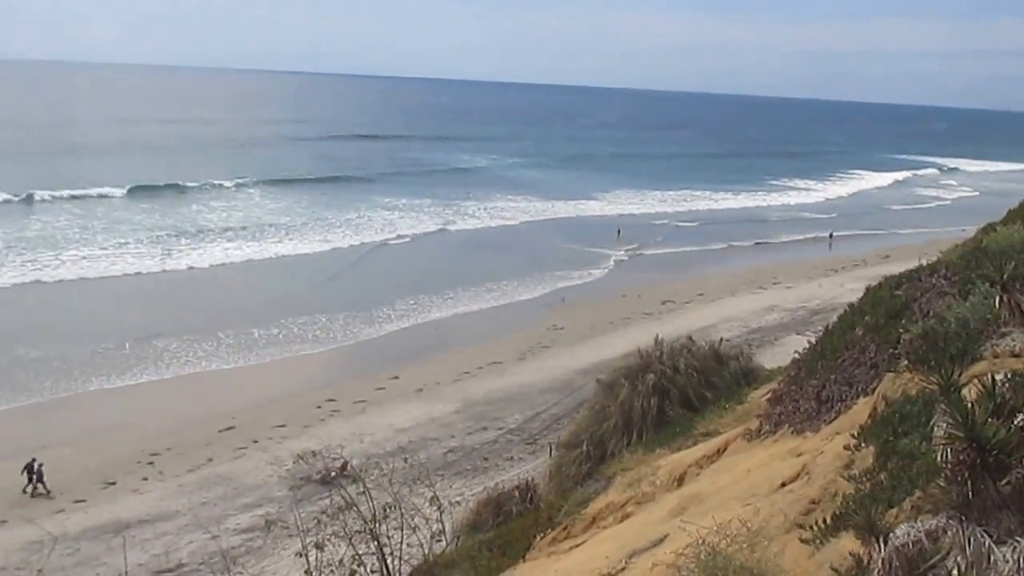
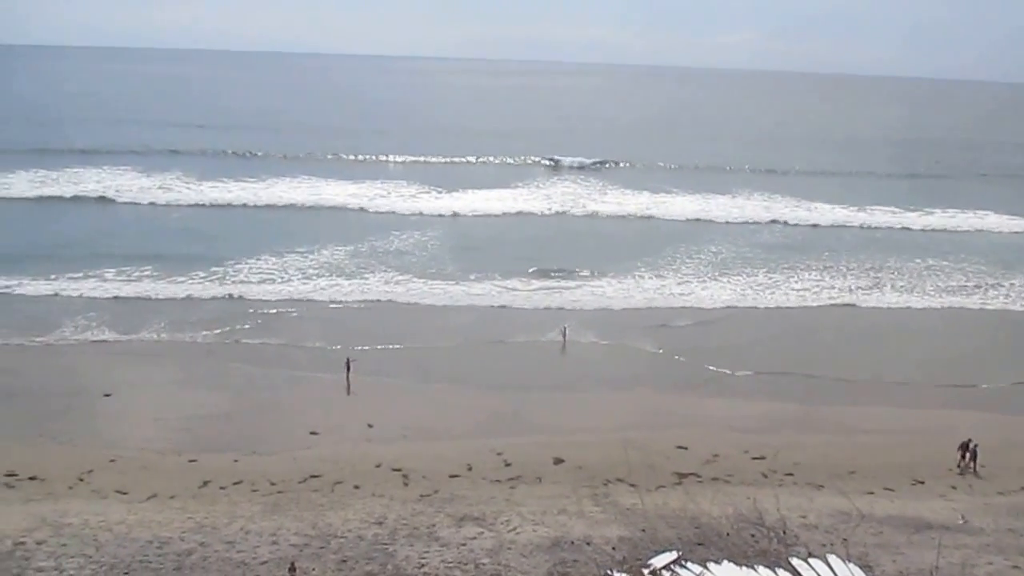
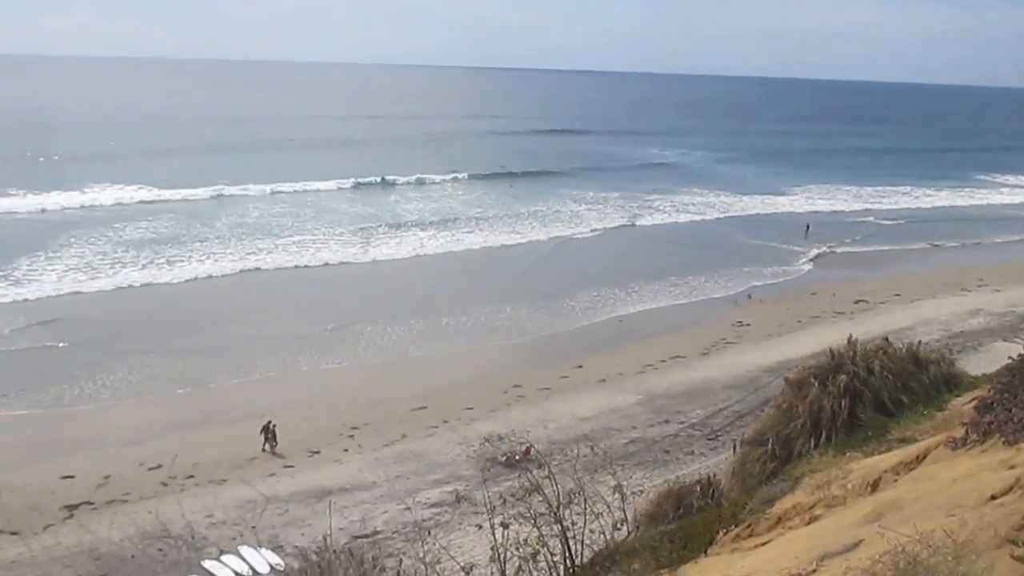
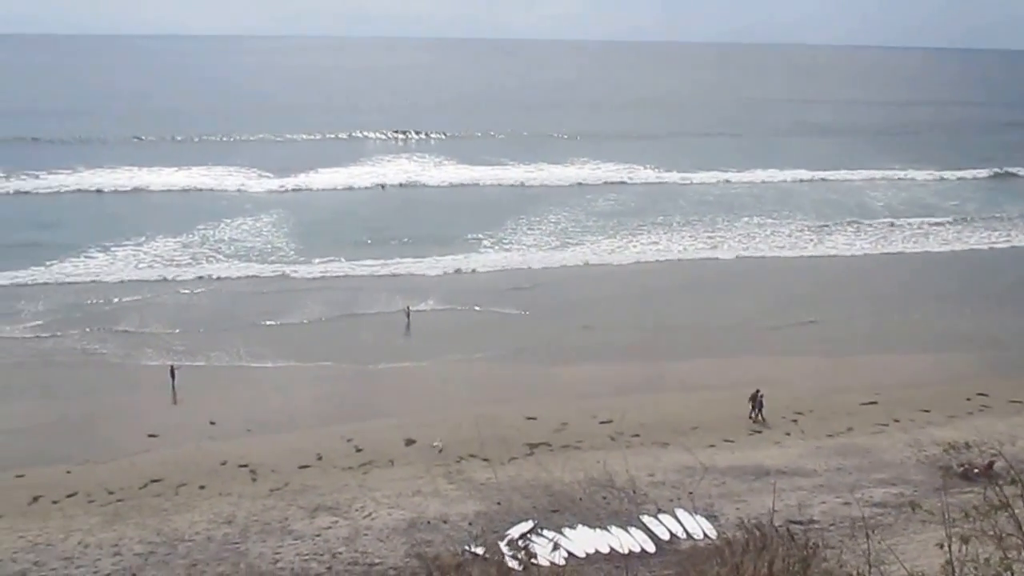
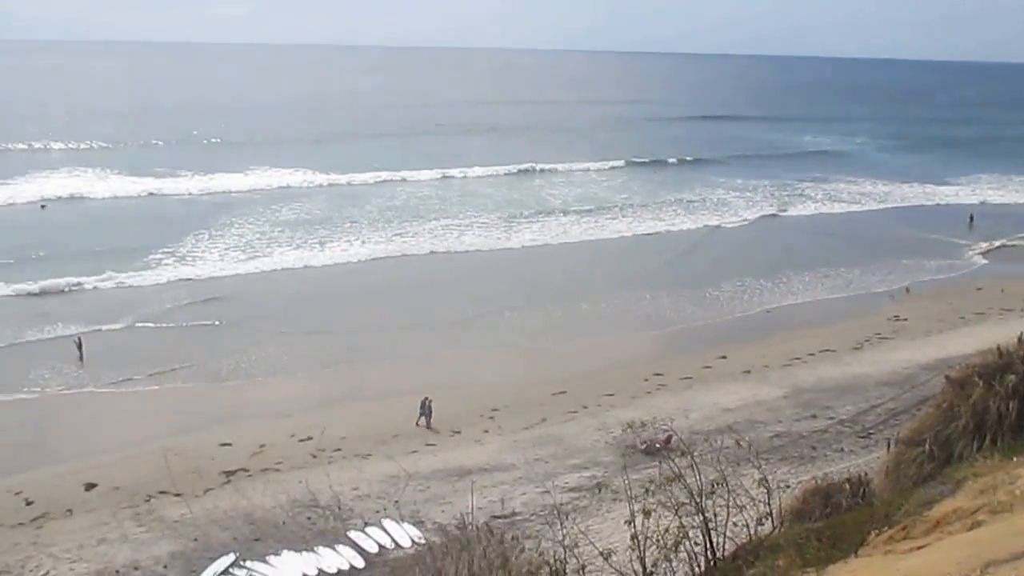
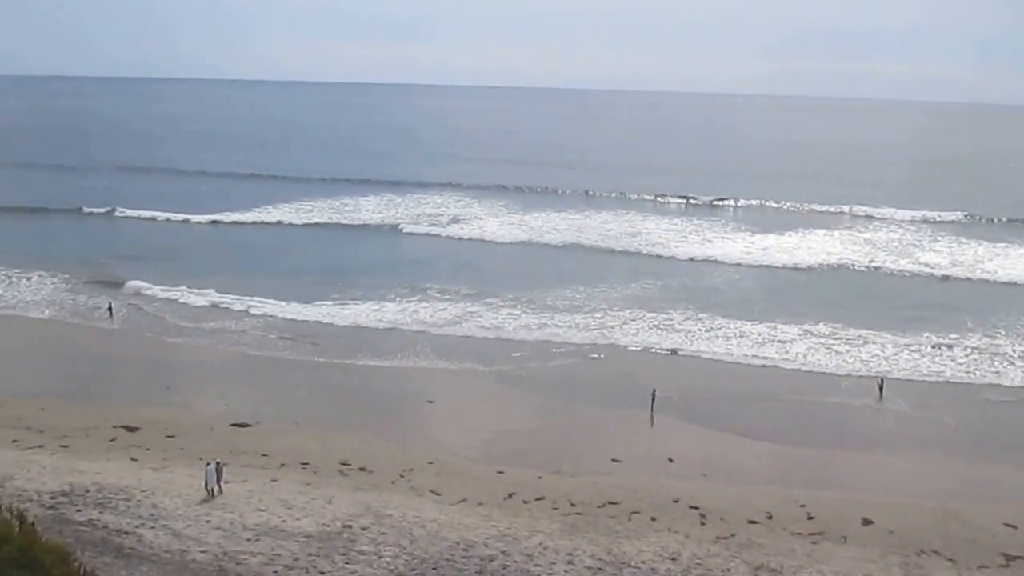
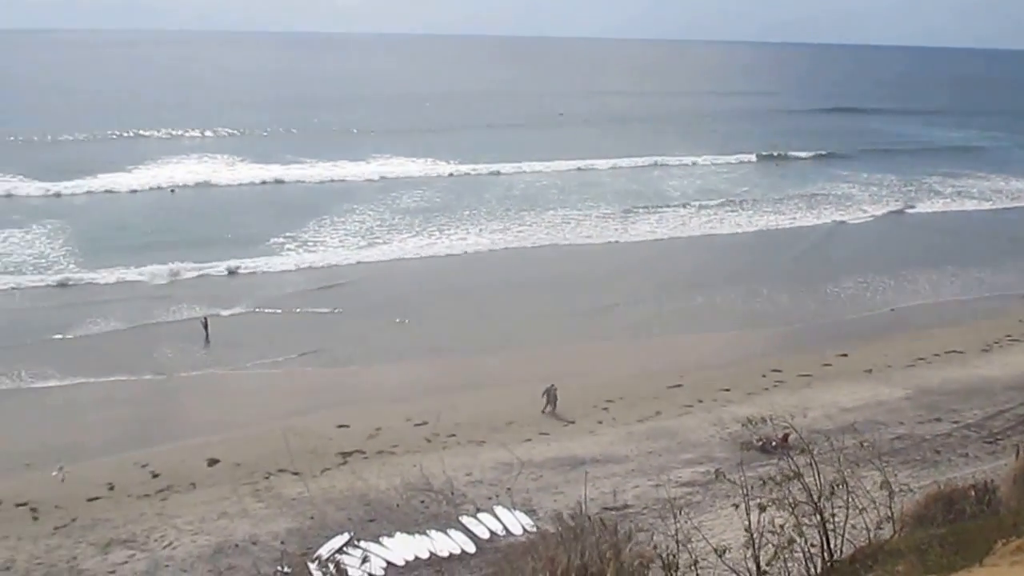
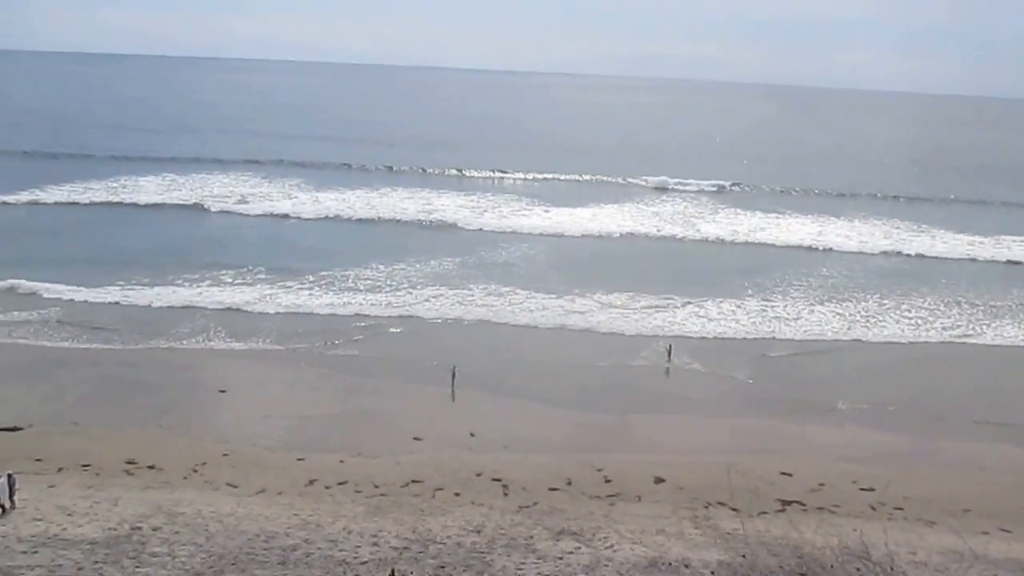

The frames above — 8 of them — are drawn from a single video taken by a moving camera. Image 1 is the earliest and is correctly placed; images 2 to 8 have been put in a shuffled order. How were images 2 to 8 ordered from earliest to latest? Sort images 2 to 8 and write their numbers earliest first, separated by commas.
3, 5, 7, 4, 2, 8, 6
